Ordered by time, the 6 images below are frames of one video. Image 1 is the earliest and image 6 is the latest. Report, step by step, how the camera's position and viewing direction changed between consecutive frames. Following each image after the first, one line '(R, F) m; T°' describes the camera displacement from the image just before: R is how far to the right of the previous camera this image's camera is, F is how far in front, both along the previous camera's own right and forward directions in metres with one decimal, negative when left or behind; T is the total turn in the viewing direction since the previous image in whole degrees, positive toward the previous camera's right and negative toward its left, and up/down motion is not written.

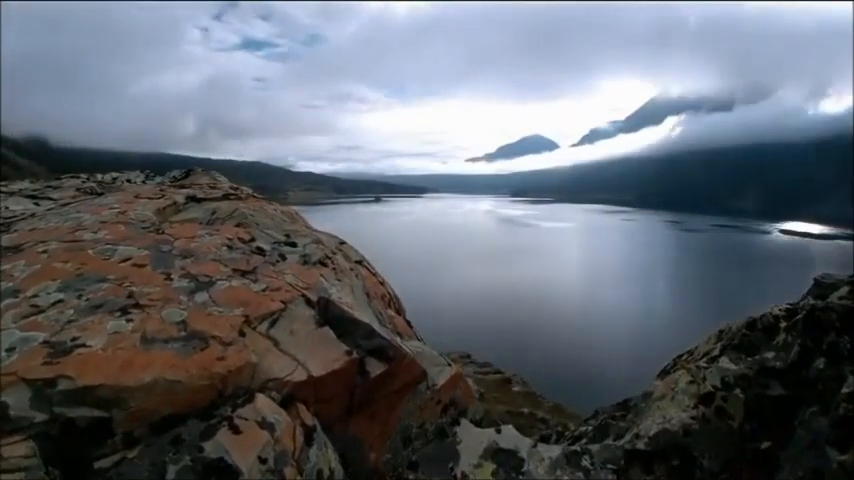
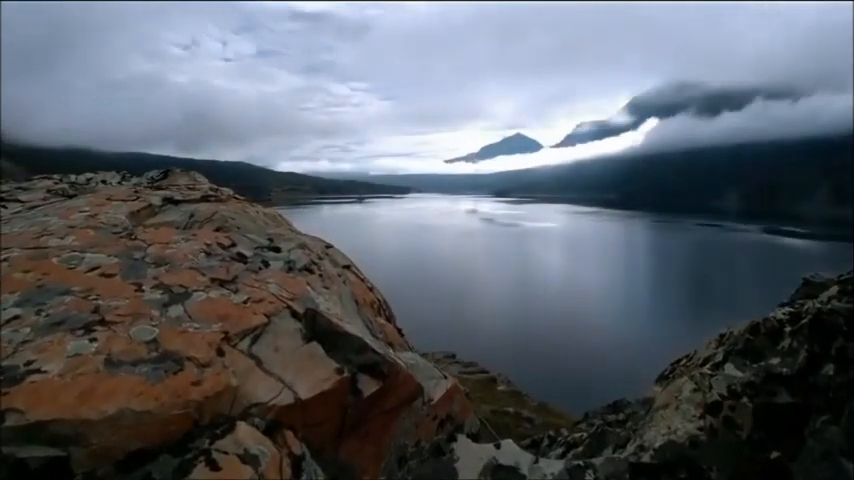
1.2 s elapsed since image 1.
(-0.1, +0.5) m; +2°
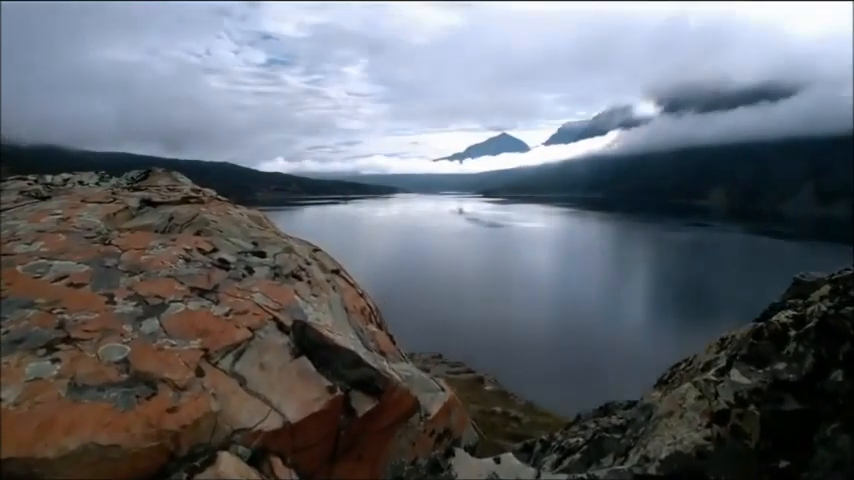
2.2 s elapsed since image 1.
(-0.1, +0.4) m; +1°
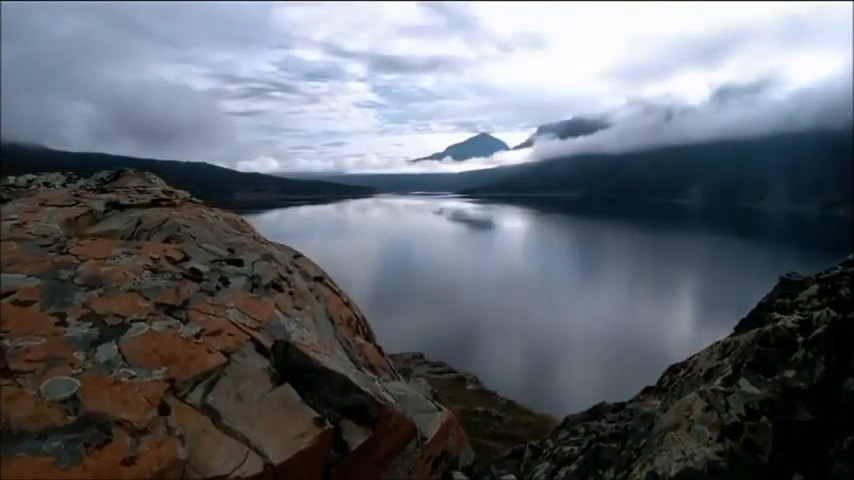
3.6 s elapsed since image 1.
(-0.1, +0.6) m; +2°
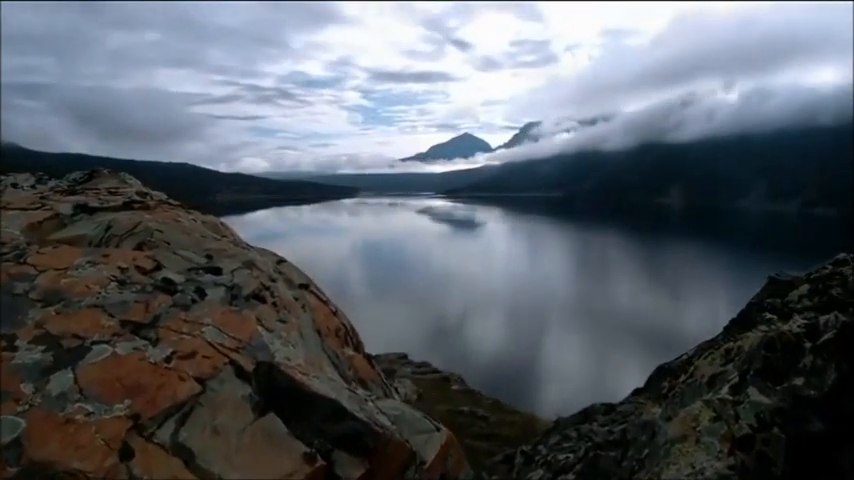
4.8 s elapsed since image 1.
(-0.1, +0.5) m; +2°
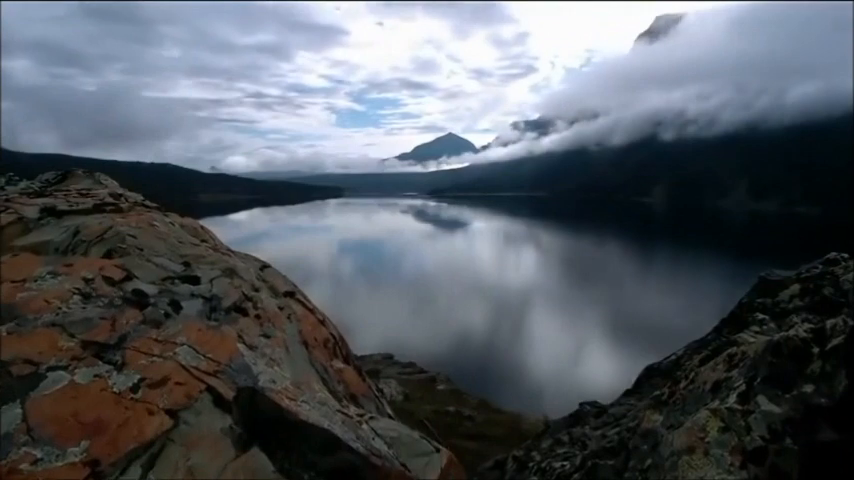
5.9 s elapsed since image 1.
(-0.1, +0.4) m; +2°
